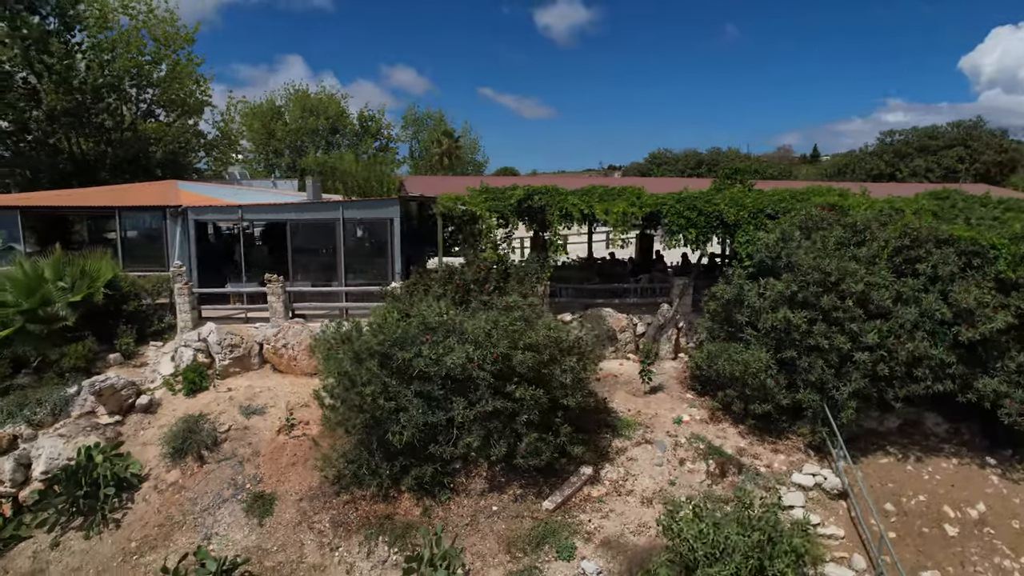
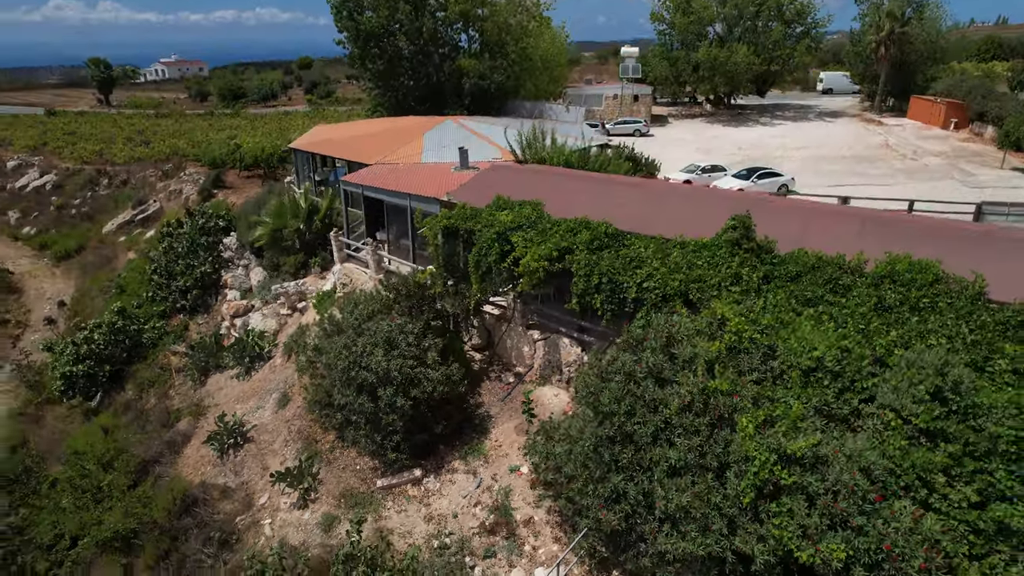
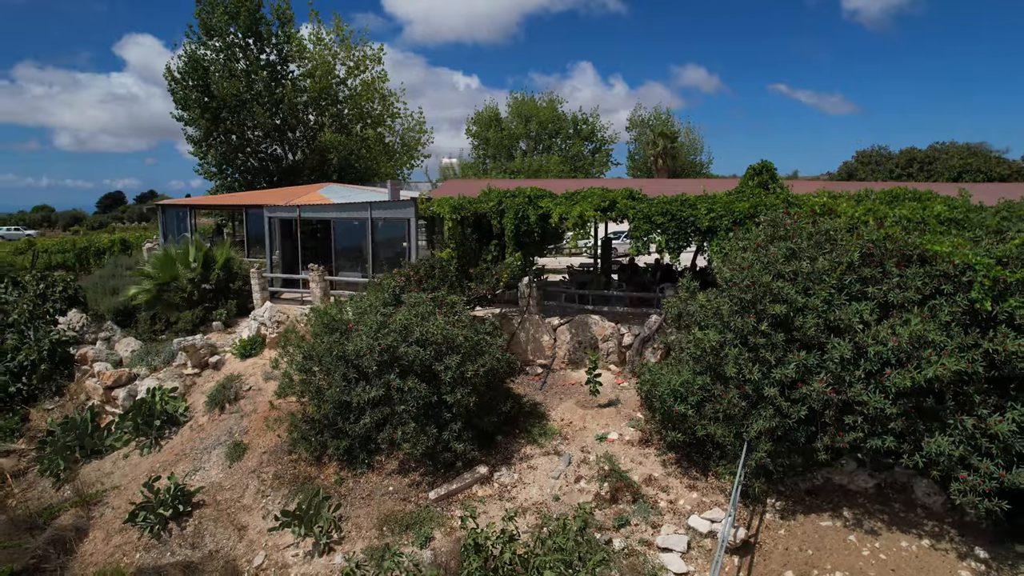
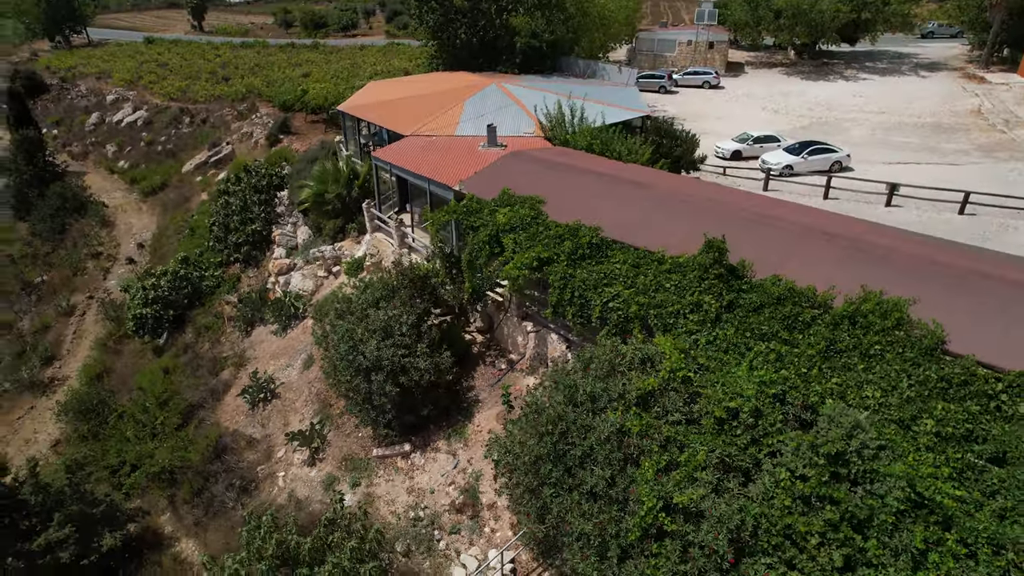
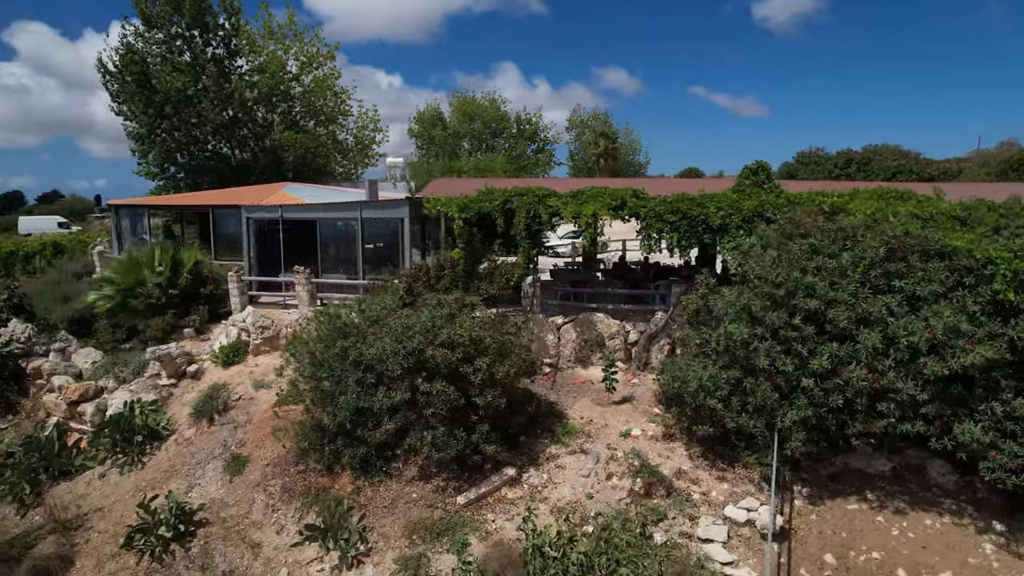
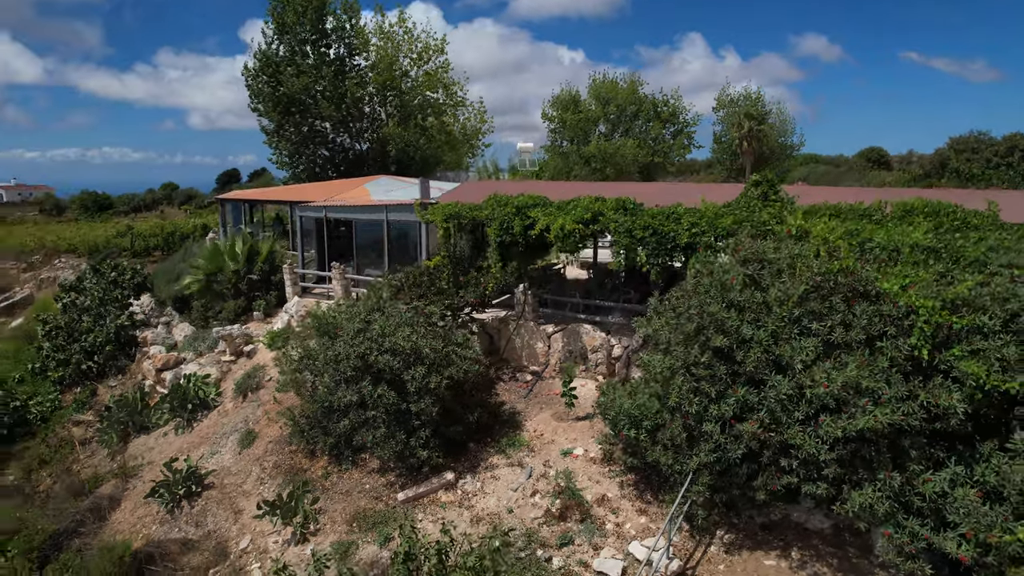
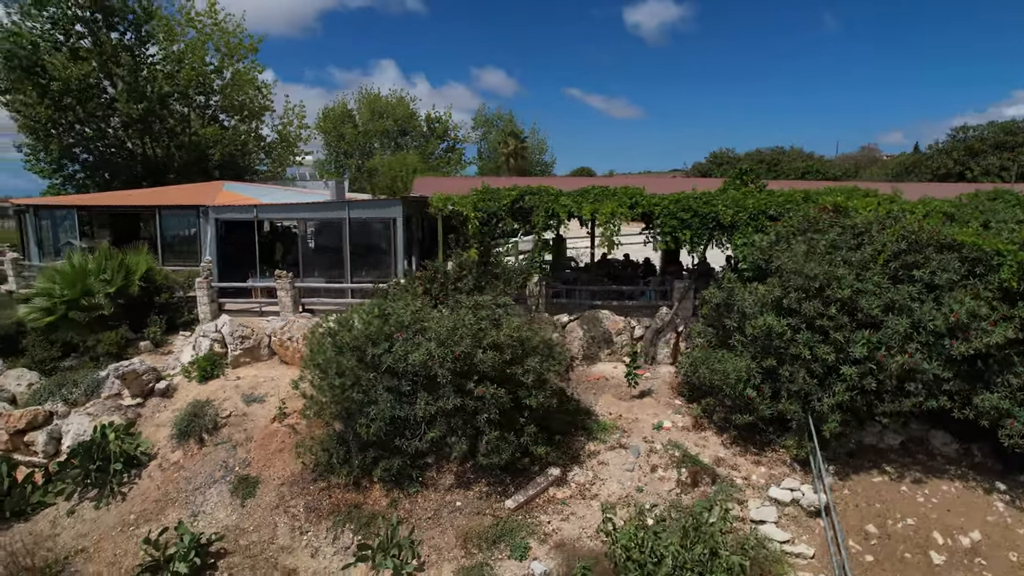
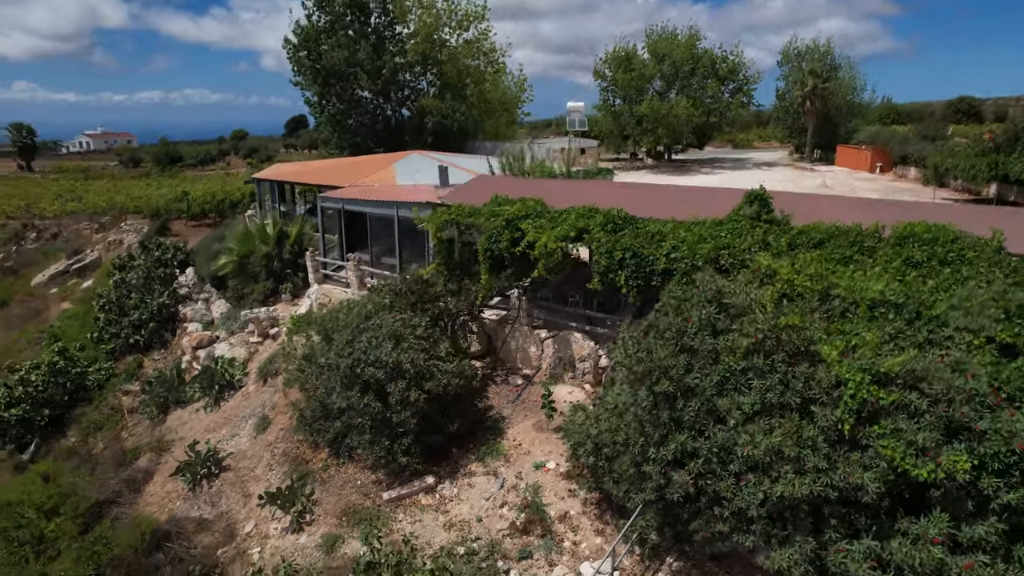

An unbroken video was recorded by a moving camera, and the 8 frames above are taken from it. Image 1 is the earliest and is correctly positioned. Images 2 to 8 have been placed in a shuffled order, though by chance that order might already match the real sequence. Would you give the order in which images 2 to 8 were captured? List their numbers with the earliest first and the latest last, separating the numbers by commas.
7, 5, 3, 6, 8, 2, 4
